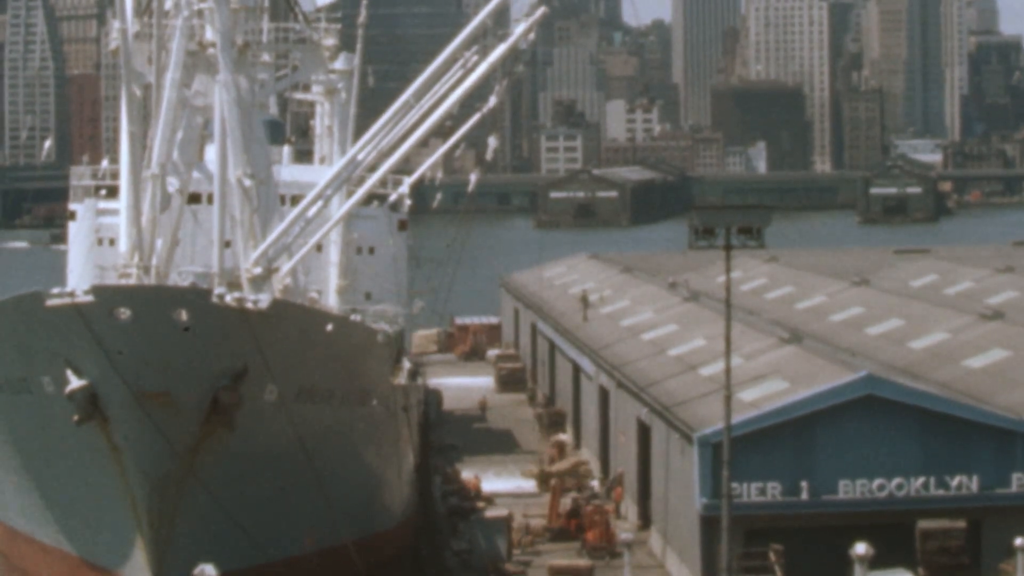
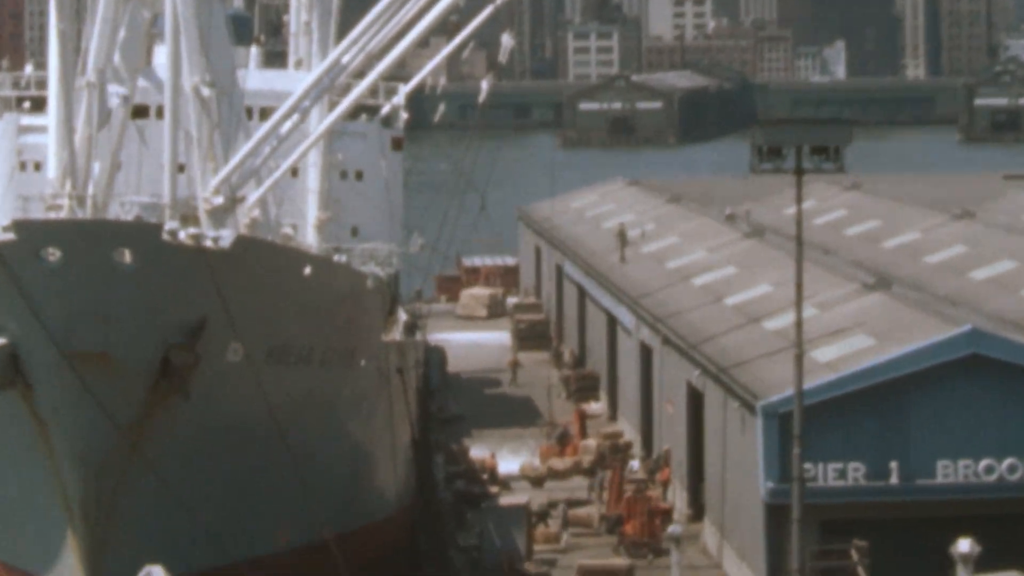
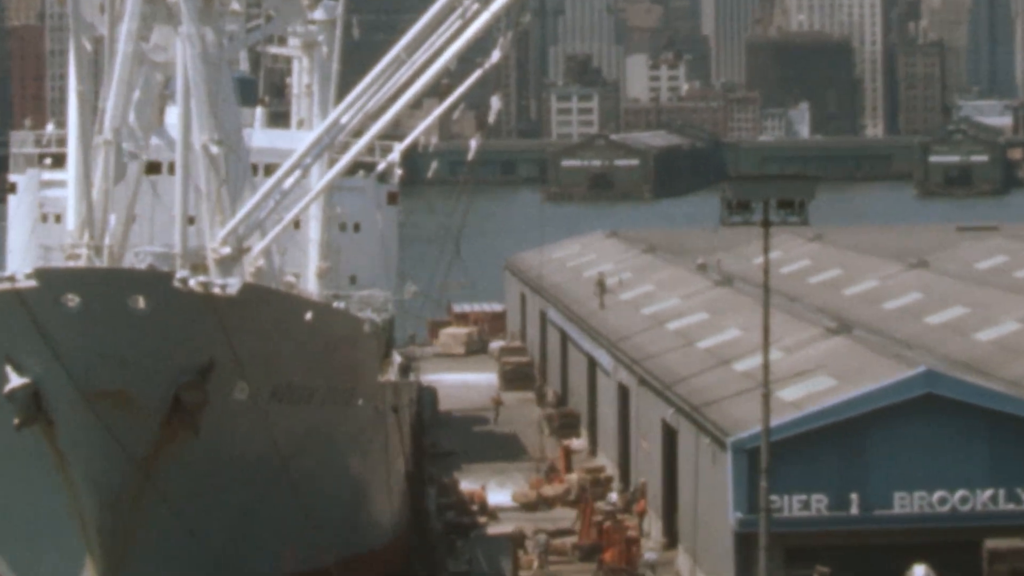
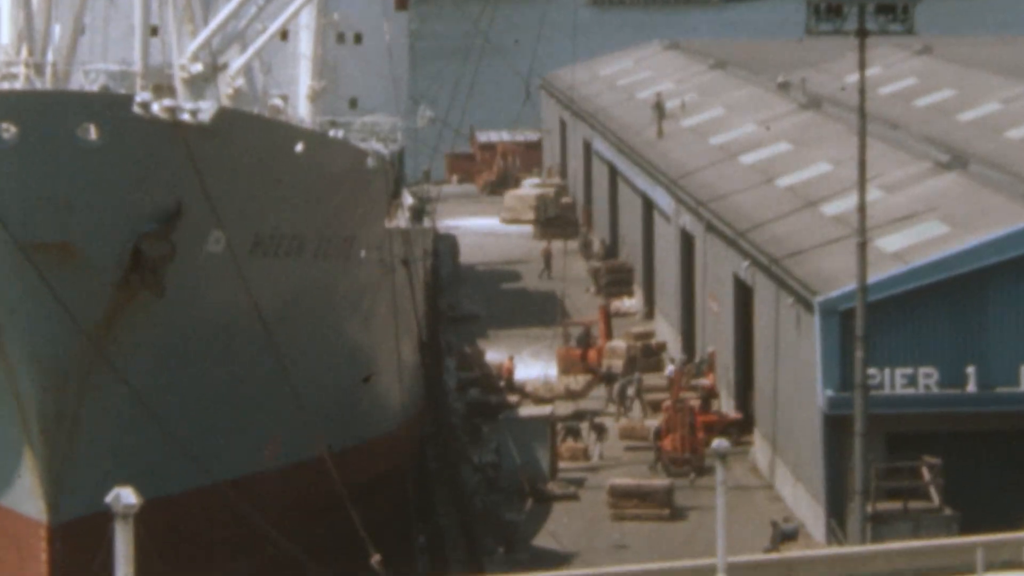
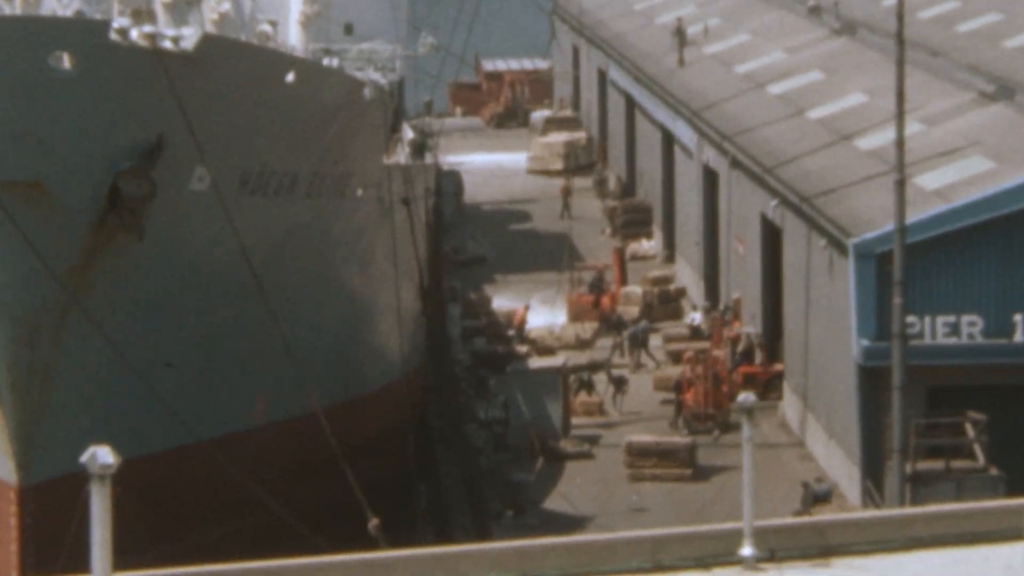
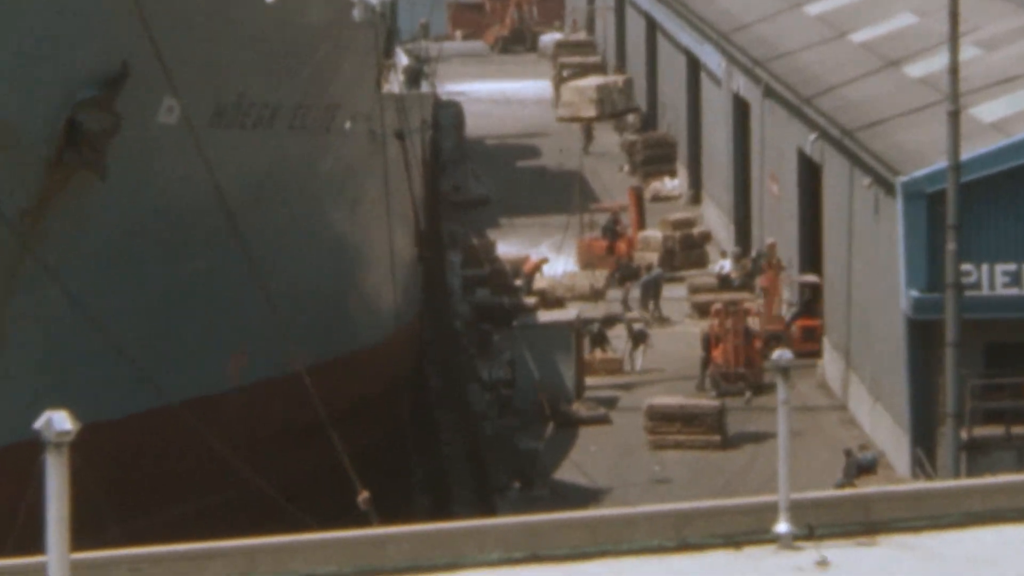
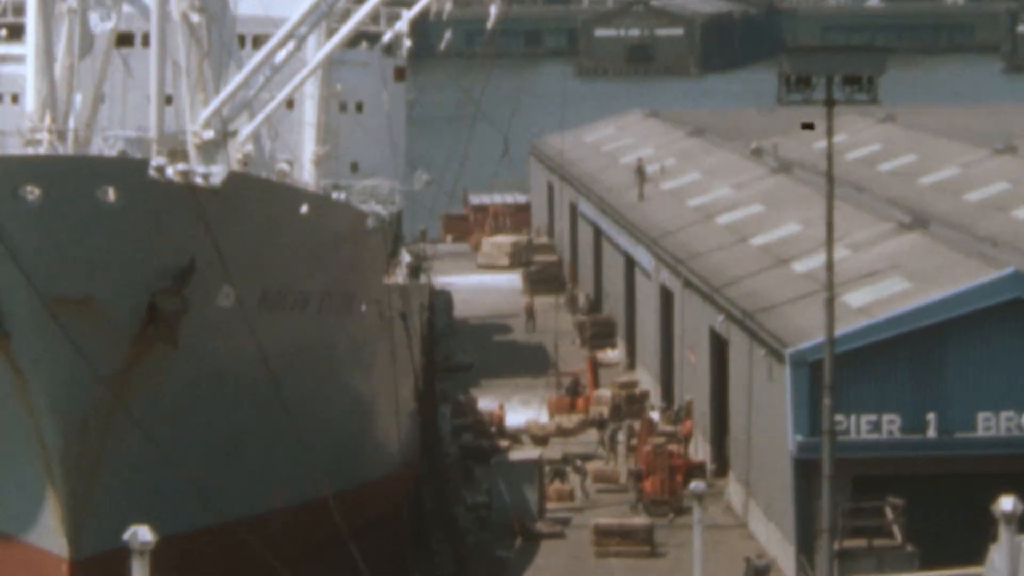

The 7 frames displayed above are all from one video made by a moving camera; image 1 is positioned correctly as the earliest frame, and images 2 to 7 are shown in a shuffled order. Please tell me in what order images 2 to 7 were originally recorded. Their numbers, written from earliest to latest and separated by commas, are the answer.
3, 2, 7, 4, 5, 6
